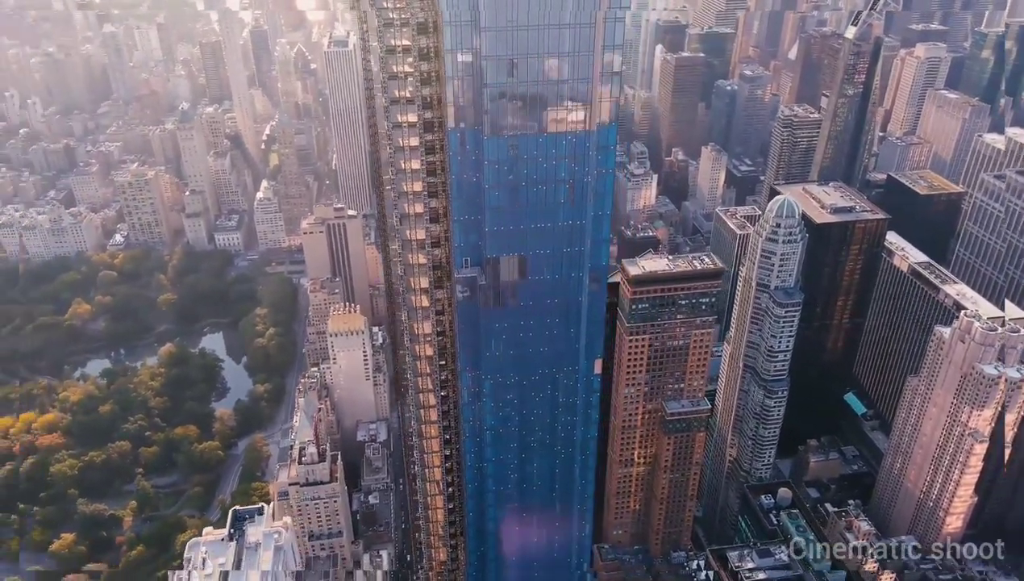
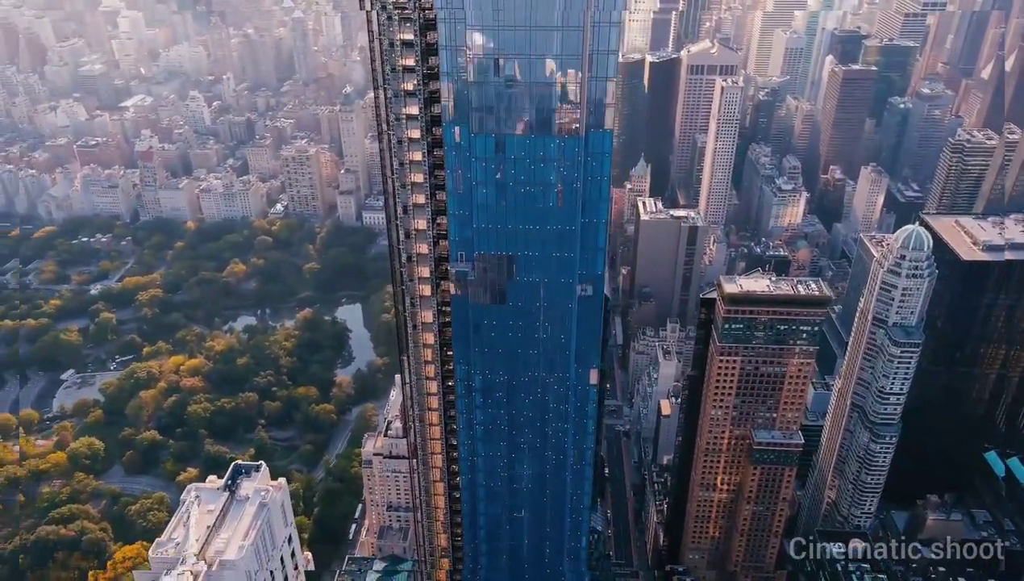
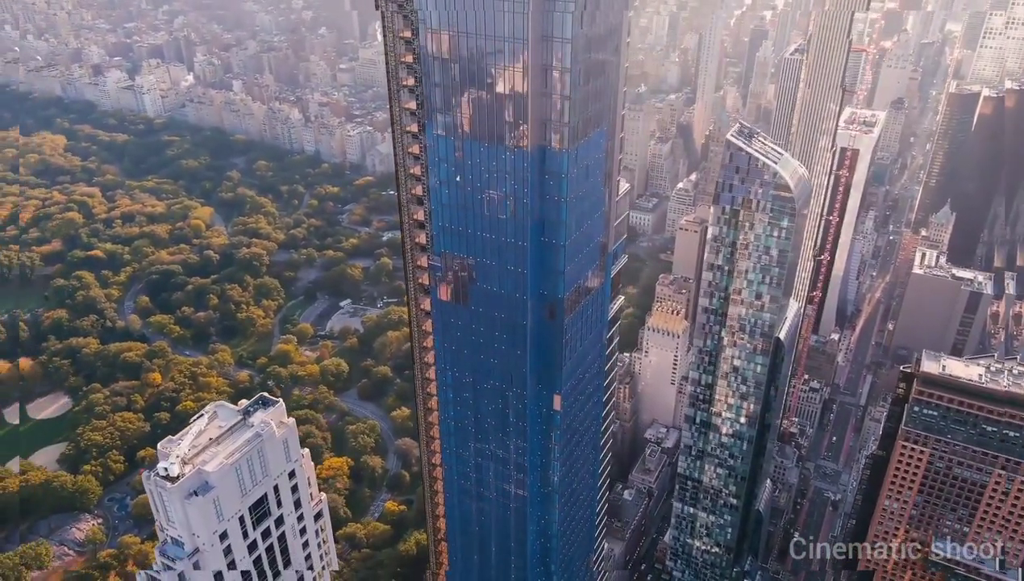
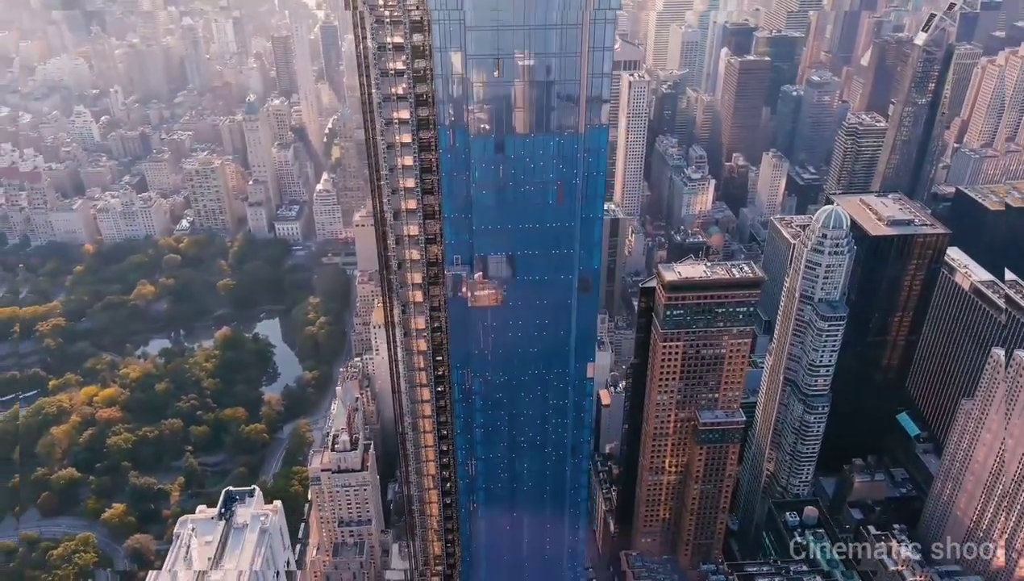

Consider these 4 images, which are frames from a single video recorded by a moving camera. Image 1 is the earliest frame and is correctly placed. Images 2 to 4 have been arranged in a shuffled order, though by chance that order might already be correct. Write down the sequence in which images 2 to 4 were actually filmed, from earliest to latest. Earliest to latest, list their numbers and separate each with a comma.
4, 2, 3
